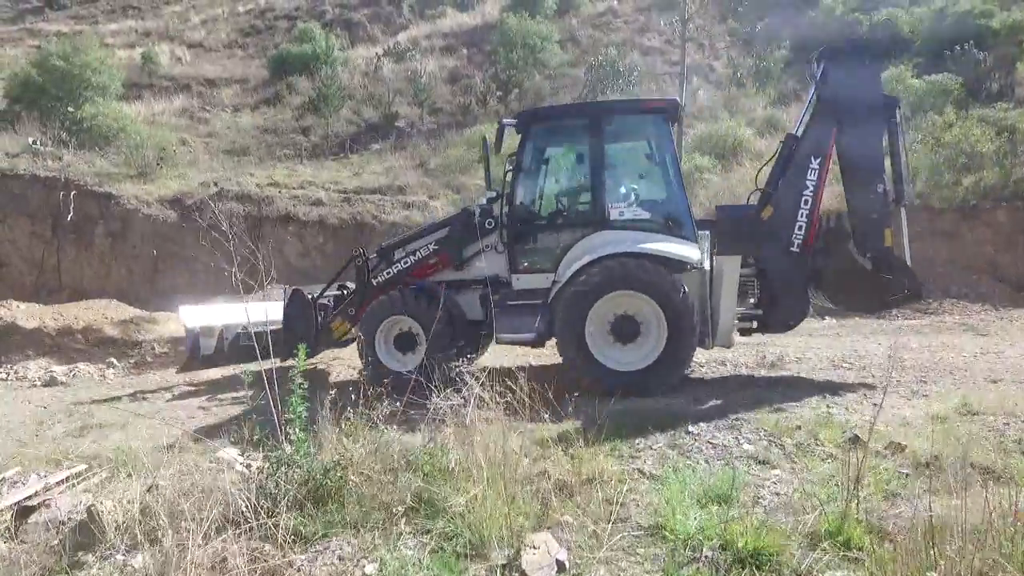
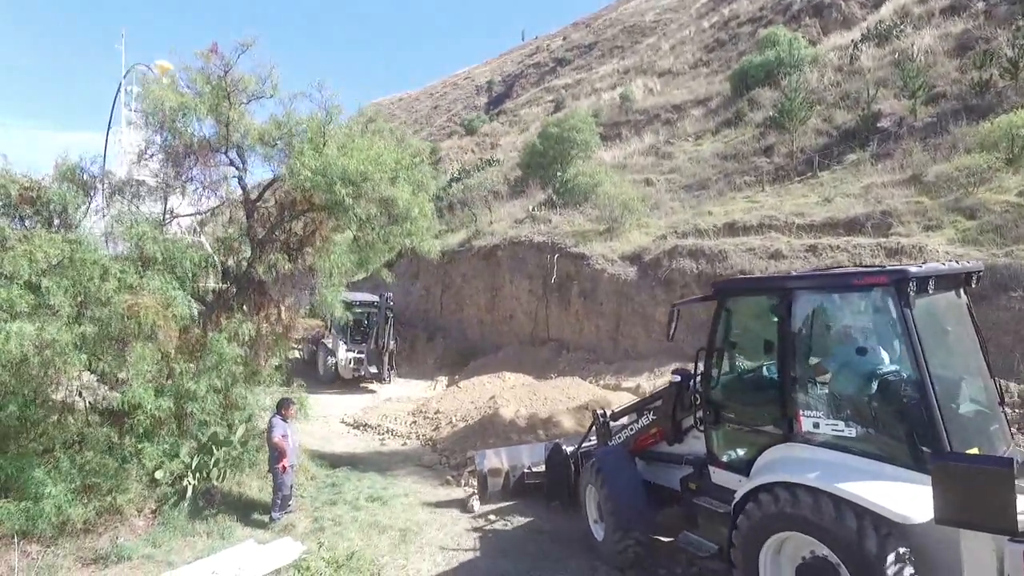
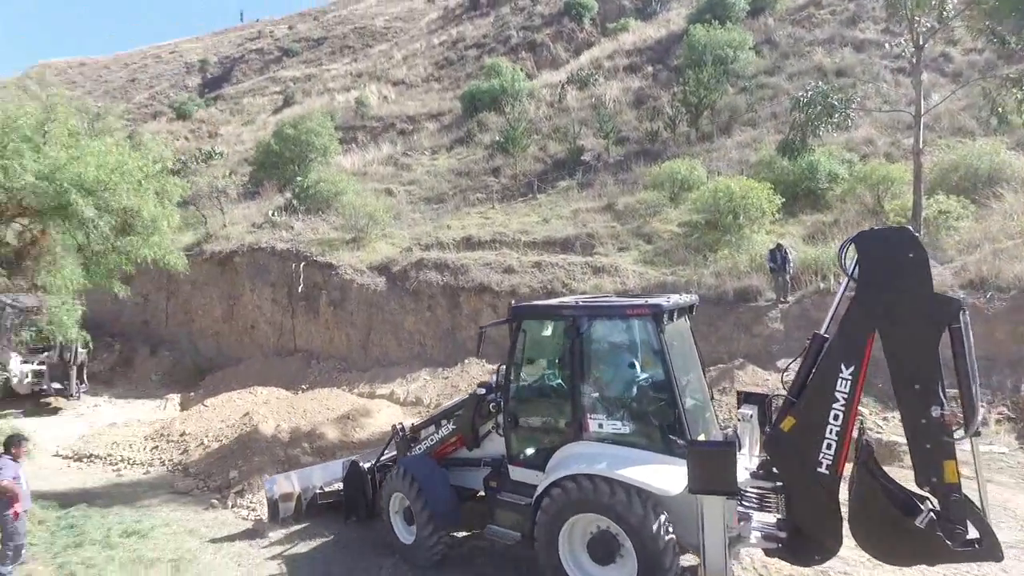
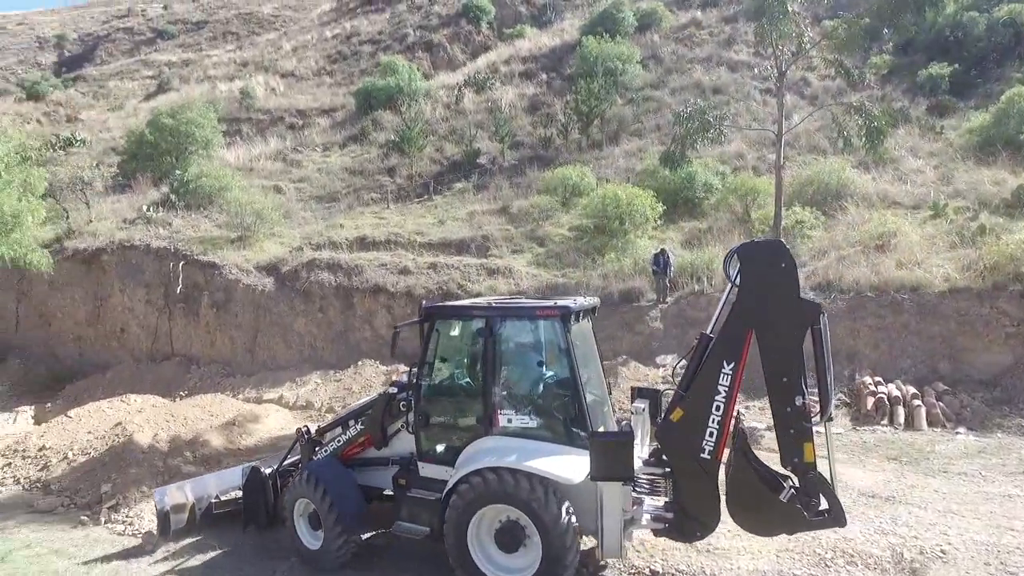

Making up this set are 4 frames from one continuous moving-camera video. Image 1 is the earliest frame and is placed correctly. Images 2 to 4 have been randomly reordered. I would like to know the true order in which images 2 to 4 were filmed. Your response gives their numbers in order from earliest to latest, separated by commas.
4, 3, 2
